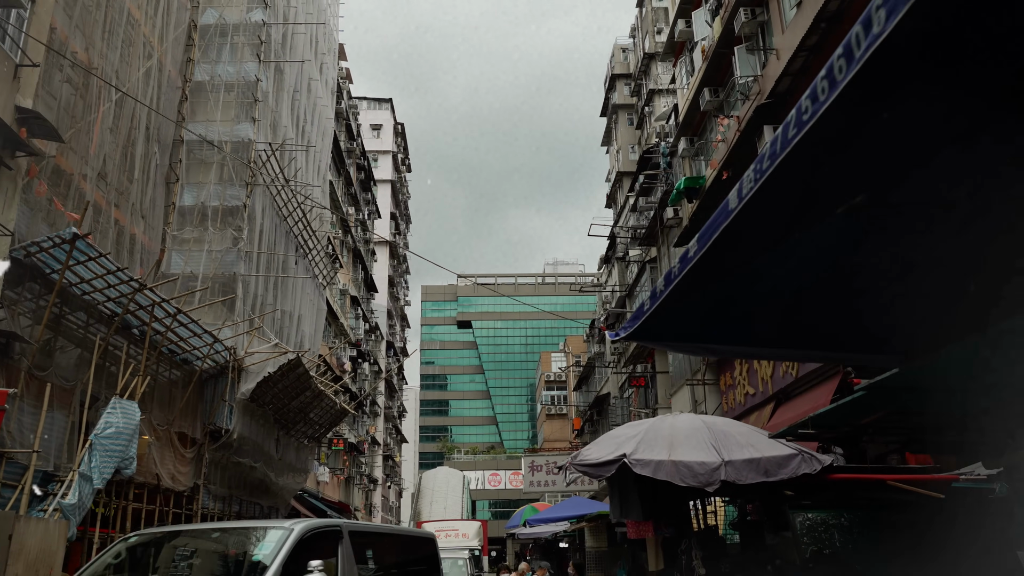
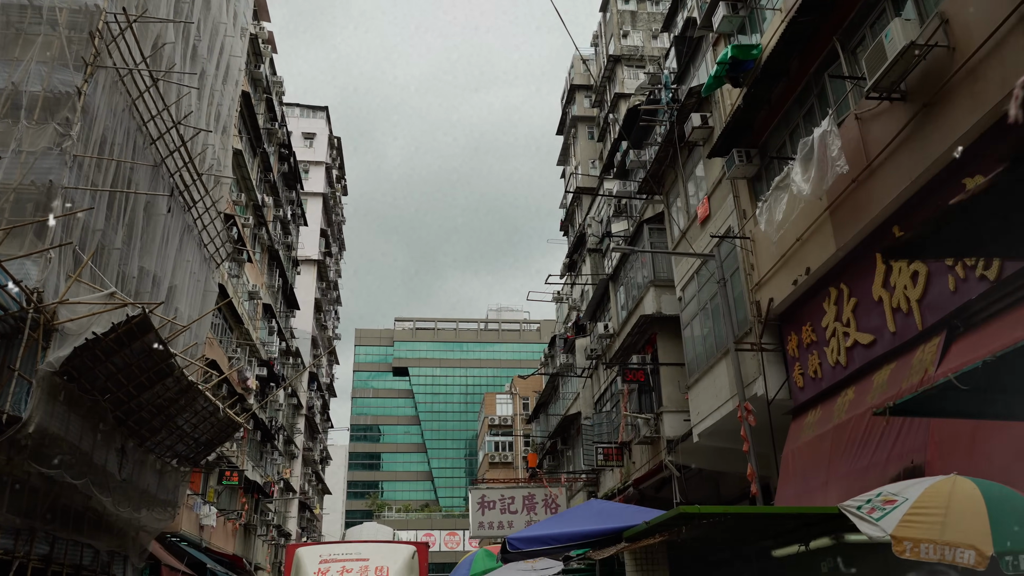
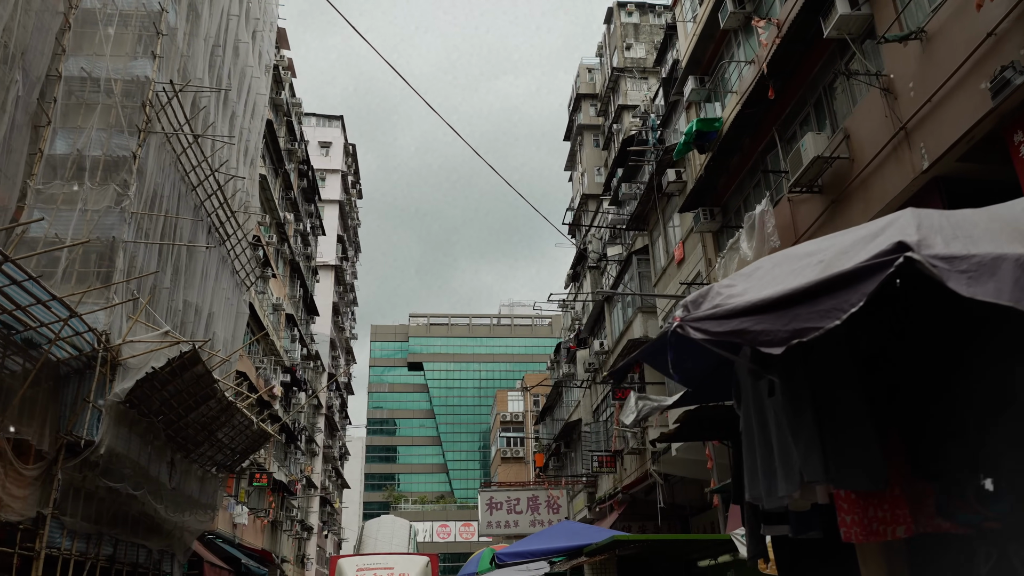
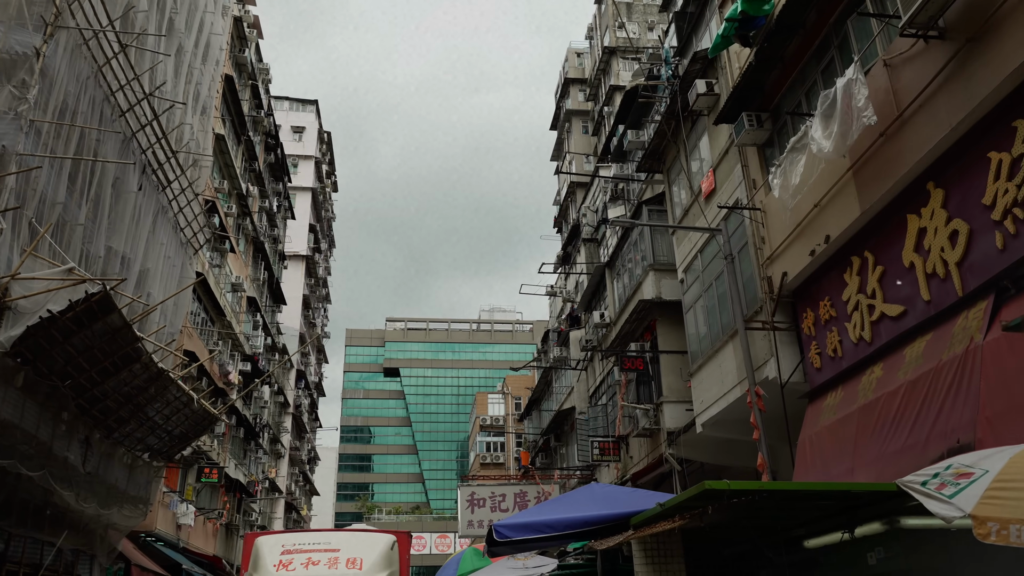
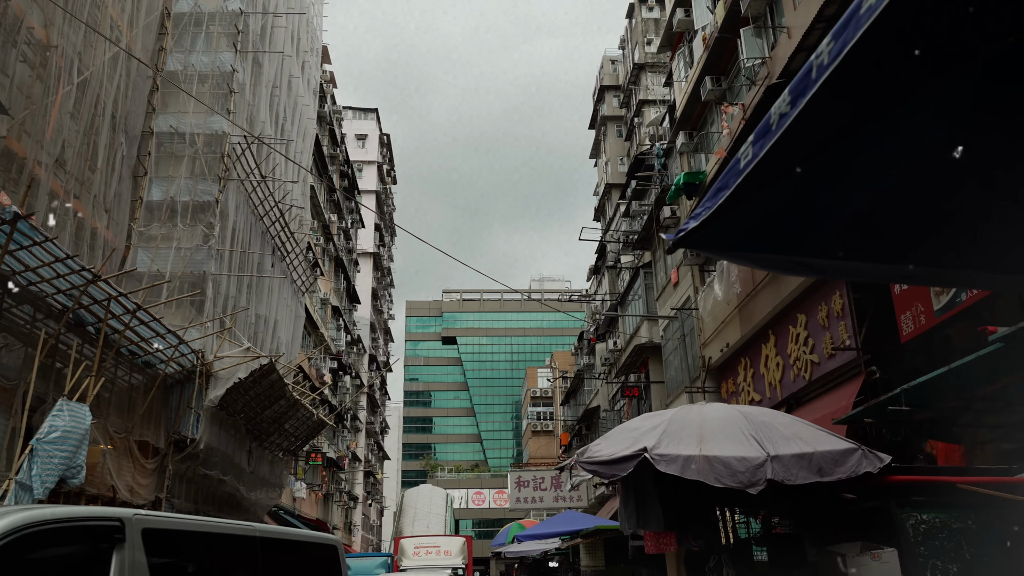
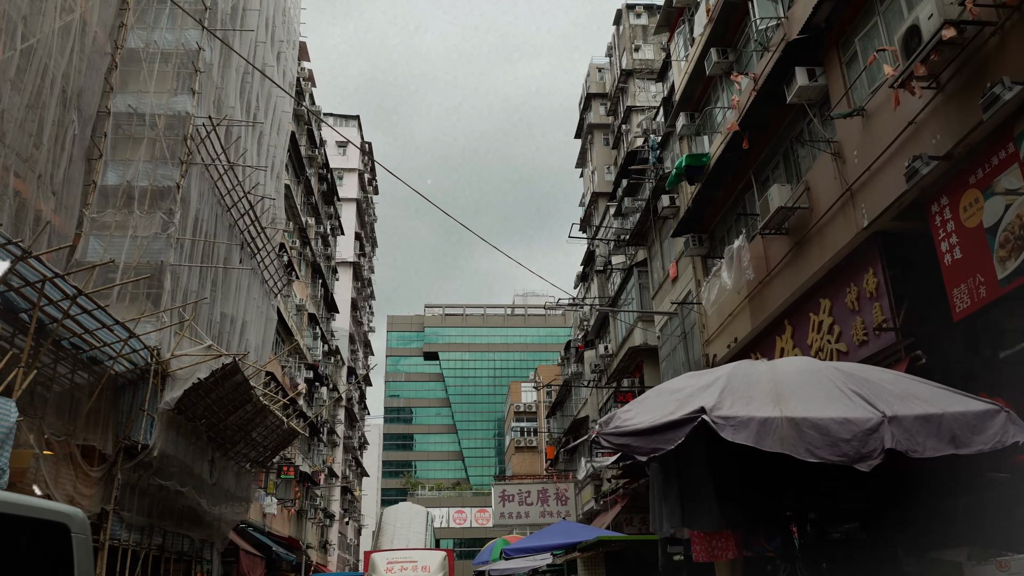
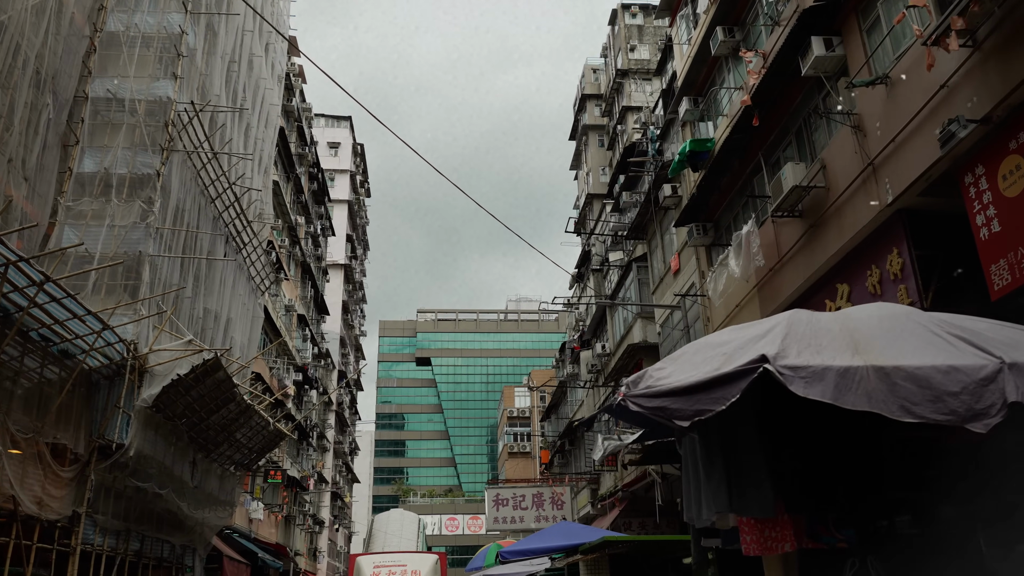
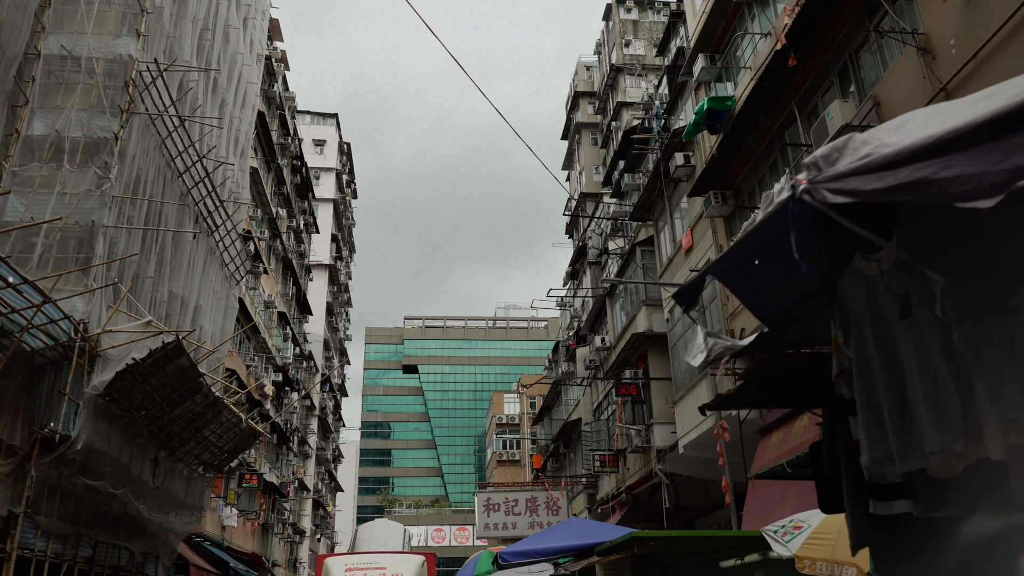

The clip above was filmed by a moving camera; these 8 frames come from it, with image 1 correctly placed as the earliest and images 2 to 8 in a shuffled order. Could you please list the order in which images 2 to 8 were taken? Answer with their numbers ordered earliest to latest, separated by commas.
5, 6, 7, 3, 8, 2, 4
